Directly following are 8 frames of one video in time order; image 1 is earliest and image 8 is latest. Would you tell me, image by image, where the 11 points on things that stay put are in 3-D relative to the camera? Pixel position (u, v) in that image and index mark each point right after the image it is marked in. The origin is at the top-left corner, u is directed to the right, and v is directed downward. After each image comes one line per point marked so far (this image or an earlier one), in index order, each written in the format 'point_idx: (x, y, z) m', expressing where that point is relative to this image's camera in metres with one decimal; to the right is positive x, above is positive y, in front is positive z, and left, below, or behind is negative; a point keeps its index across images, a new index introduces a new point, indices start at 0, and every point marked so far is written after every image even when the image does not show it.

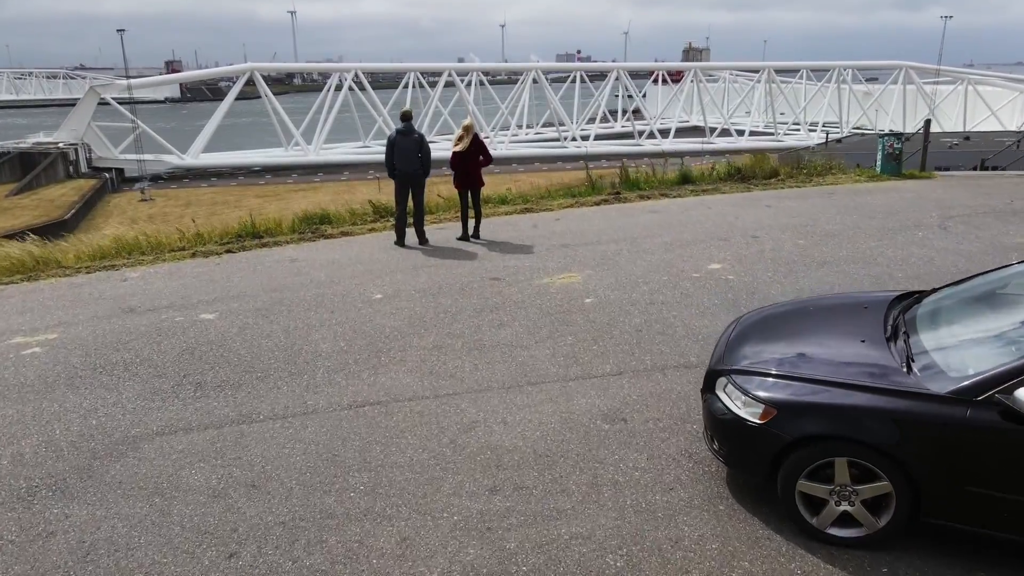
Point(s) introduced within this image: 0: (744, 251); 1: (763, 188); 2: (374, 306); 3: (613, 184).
0: (+1.5, +0.2, +4.4) m
1: (+2.4, +1.0, +6.8) m
2: (-0.7, -0.1, +3.7) m
3: (+1.0, +1.1, +7.3) m
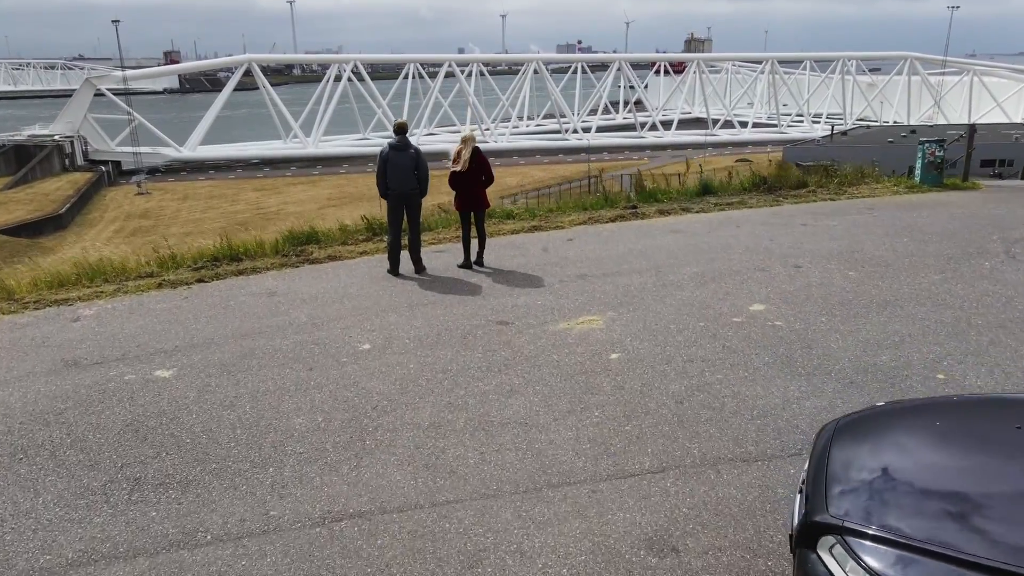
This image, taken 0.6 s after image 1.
0: (+1.5, 0.0, +3.9) m
1: (+2.5, +0.8, +6.2) m
2: (-0.7, -0.3, +3.2) m
3: (+1.1, +0.9, +6.7) m
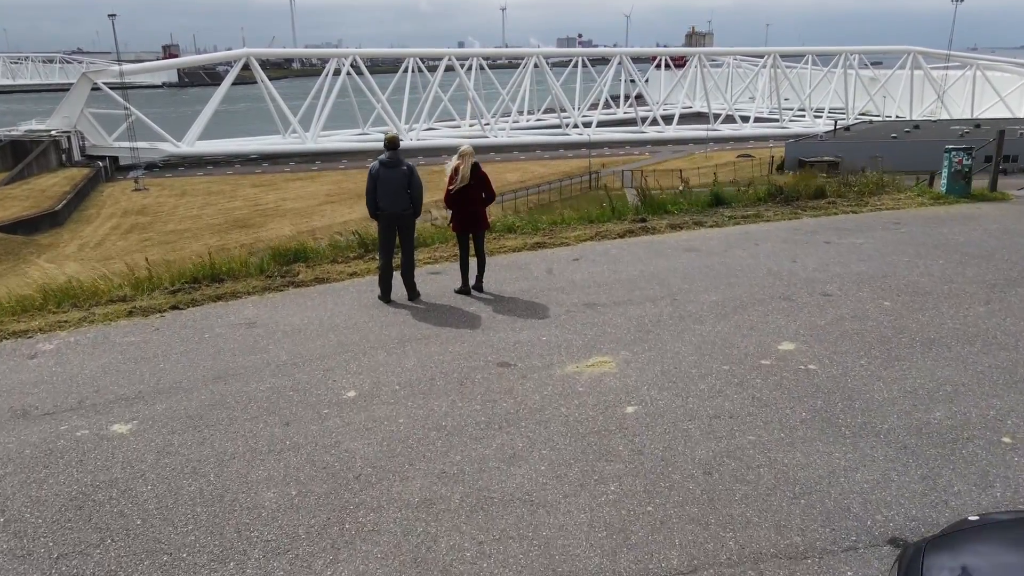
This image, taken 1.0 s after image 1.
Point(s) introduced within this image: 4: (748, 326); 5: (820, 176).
0: (+1.5, -0.2, +3.5) m
1: (+2.5, +0.6, +5.8) m
2: (-0.7, -0.5, +2.8) m
3: (+1.1, +0.7, +6.4) m
4: (+1.2, -0.2, +3.5) m
5: (+3.0, +1.1, +7.0) m
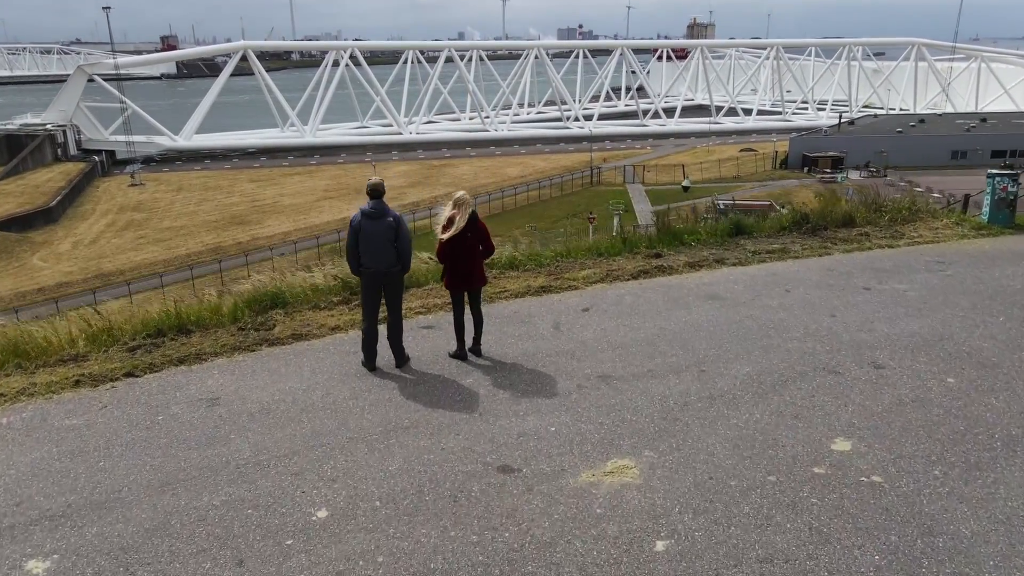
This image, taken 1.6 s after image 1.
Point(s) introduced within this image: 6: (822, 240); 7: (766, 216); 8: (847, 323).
0: (+1.5, -0.5, +3.0) m
1: (+2.5, +0.3, +5.3) m
2: (-0.7, -0.8, +2.3) m
3: (+1.1, +0.4, +5.9) m
4: (+1.2, -0.5, +2.9) m
5: (+3.1, +0.8, +6.4) m
6: (+2.4, +0.4, +5.5) m
7: (+2.2, +0.6, +6.0) m
8: (+1.8, -0.2, +3.8) m
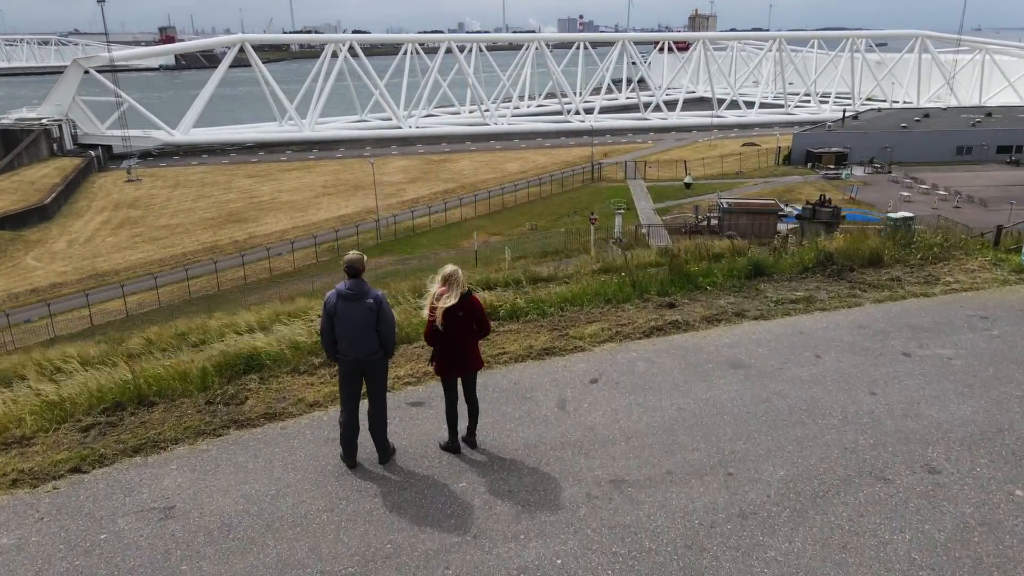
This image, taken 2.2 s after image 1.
0: (+1.5, -0.9, +2.6) m
1: (+2.5, 0.0, +4.8) m
2: (-0.7, -1.2, +1.9) m
3: (+1.1, +0.1, +5.4) m
4: (+1.2, -0.9, +2.5) m
5: (+3.1, +0.5, +6.0) m
6: (+2.4, 0.0, +5.0) m
7: (+2.2, +0.3, +5.6) m
8: (+1.8, -0.6, +3.4) m
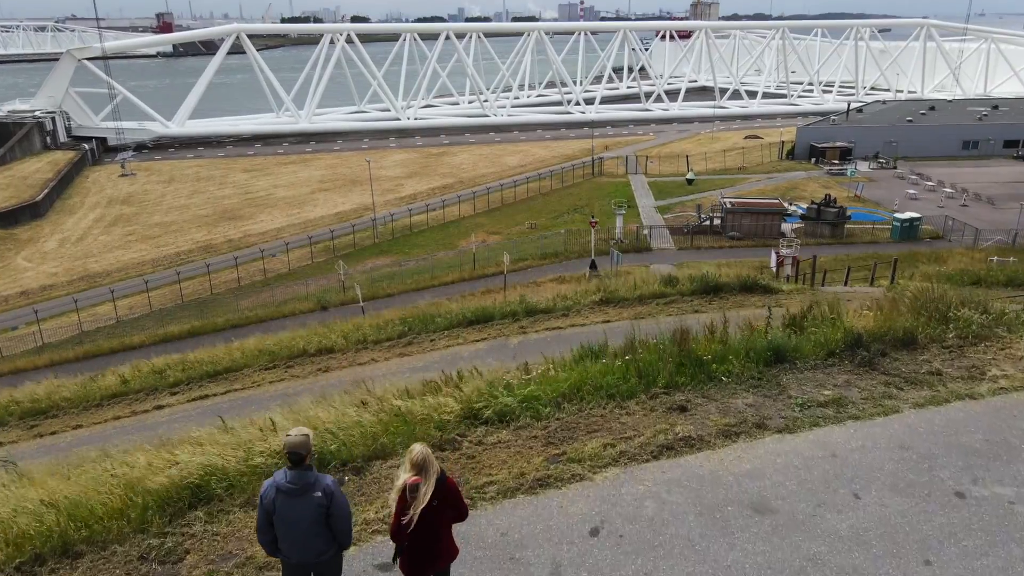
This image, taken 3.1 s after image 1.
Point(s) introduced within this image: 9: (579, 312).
0: (+1.5, -1.5, +2.0) m
1: (+2.4, -0.6, +4.3) m
2: (-0.7, -1.9, +1.3) m
3: (+1.0, -0.5, +4.8) m
4: (+1.1, -1.5, +2.0) m
5: (+3.0, -0.1, +5.4) m
6: (+2.3, -0.6, +4.4) m
7: (+2.1, -0.3, +5.0) m
8: (+1.7, -1.2, +2.8) m
9: (+1.0, -0.4, +10.3) m
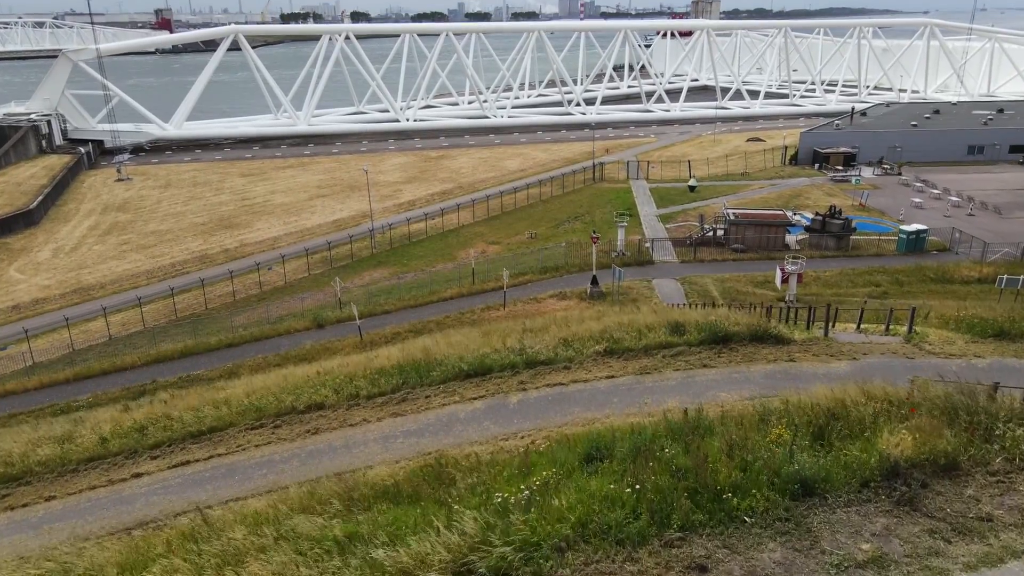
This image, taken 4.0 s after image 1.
0: (+1.5, -2.3, +1.5) m
1: (+2.4, -1.4, +3.8) m
2: (-0.7, -2.7, +0.8) m
3: (+1.0, -1.2, +4.3) m
4: (+1.1, -2.3, +1.5) m
5: (+3.0, -0.9, +4.9) m
6: (+2.3, -1.3, +3.9) m
7: (+2.1, -1.1, +4.5) m
8: (+1.7, -1.9, +2.3) m
9: (+1.0, -1.1, +9.8) m
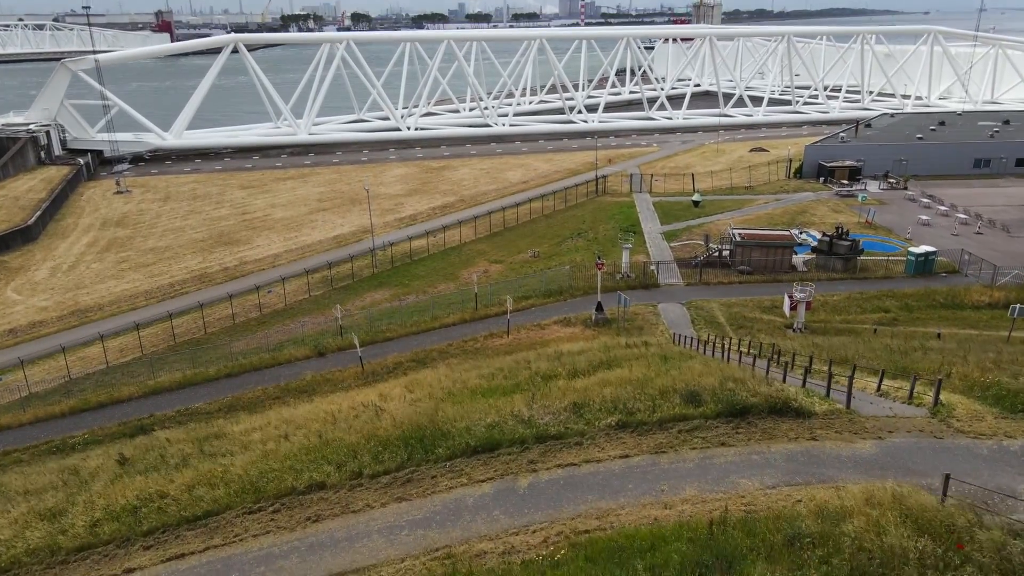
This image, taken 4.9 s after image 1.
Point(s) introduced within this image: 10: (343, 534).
0: (+1.6, -3.2, +1.1) m
1: (+2.5, -2.3, +3.4) m
2: (-0.6, -3.6, +0.4) m
3: (+1.2, -2.2, +3.9) m
4: (+1.2, -3.3, +1.1) m
5: (+3.1, -1.8, +4.5) m
6: (+2.4, -2.3, +3.5) m
7: (+2.2, -2.0, +4.1) m
8: (+1.9, -2.9, +1.9) m
9: (+1.1, -2.0, +9.4) m
10: (-1.9, -2.8, +8.1) m
